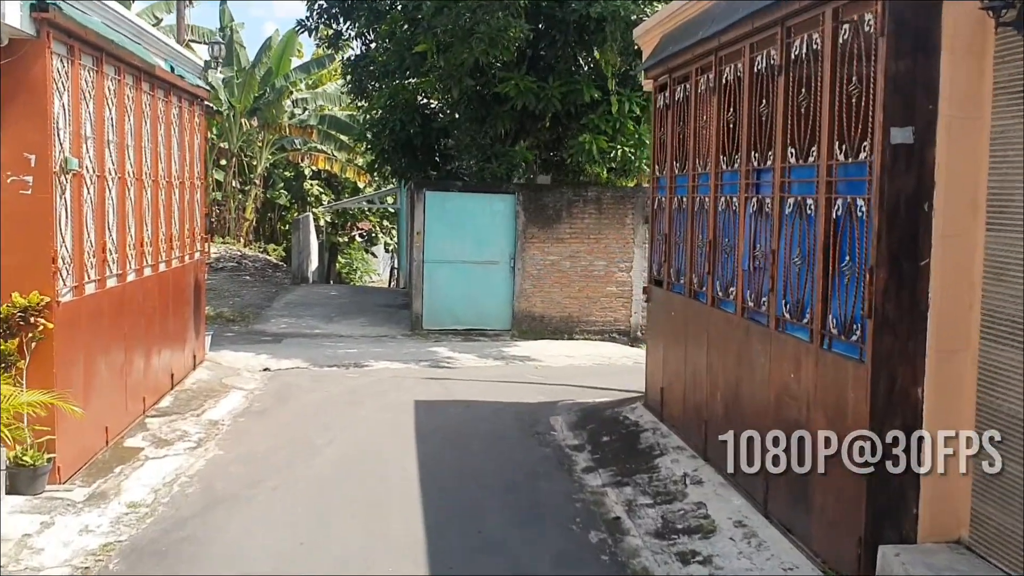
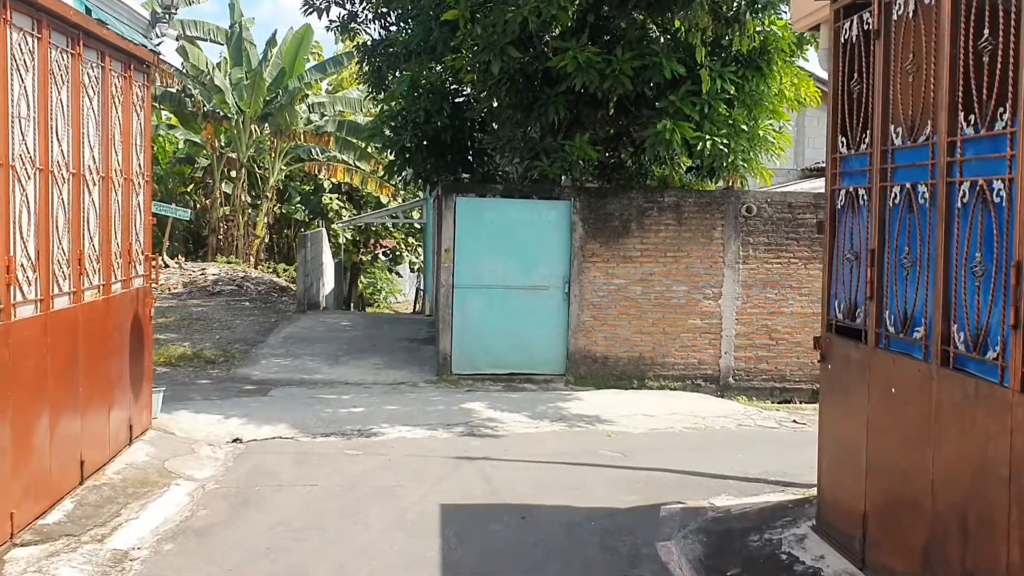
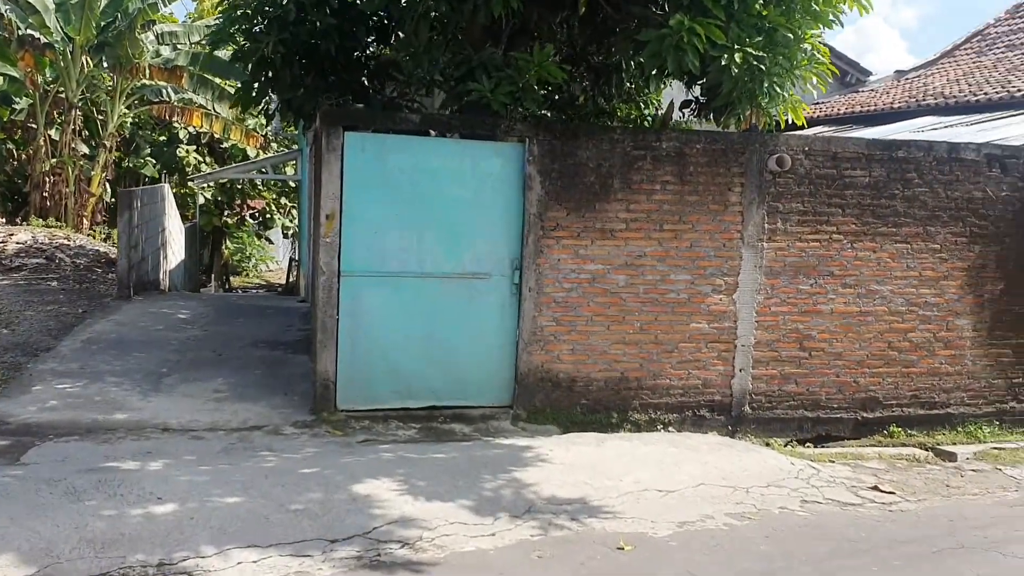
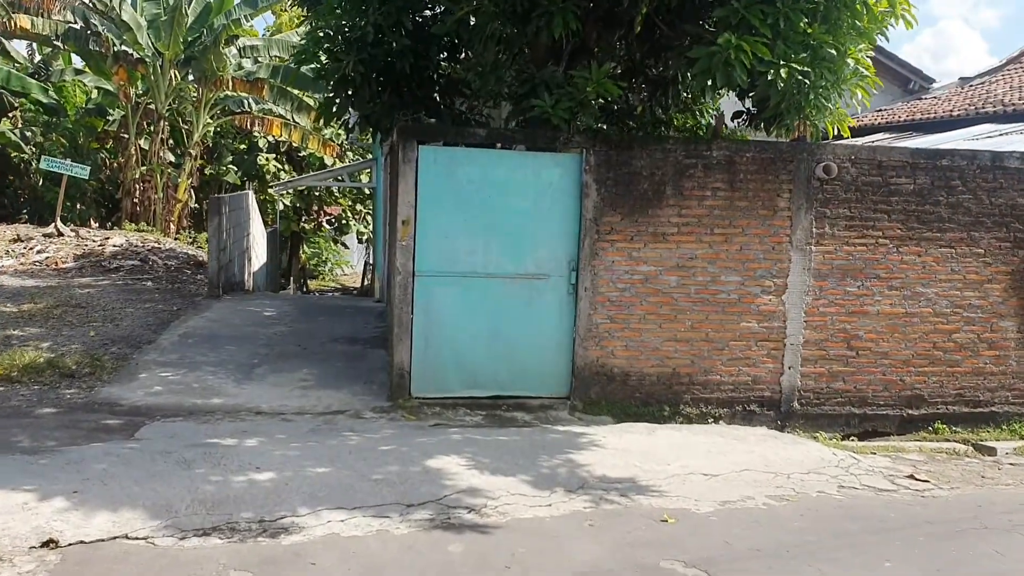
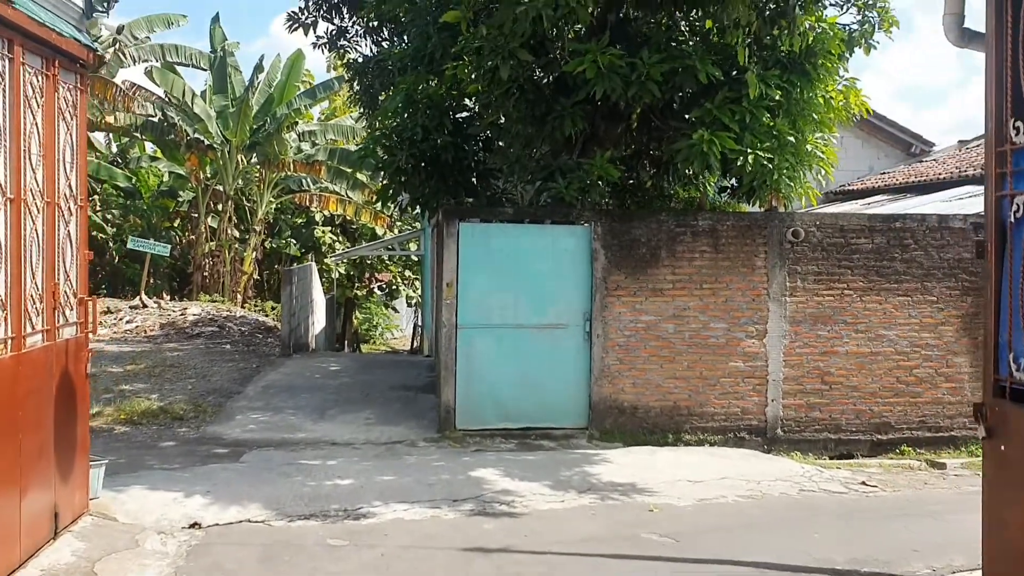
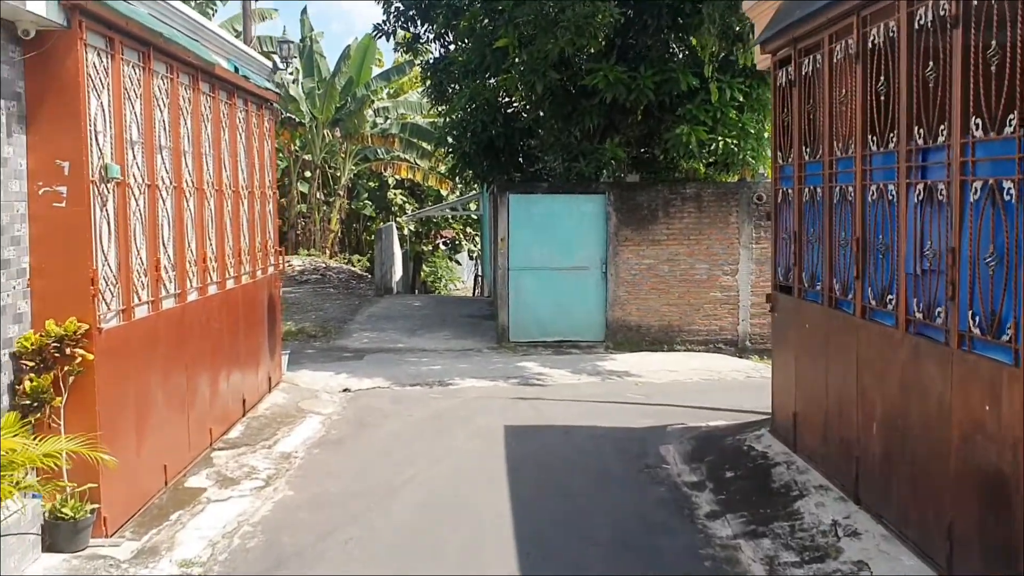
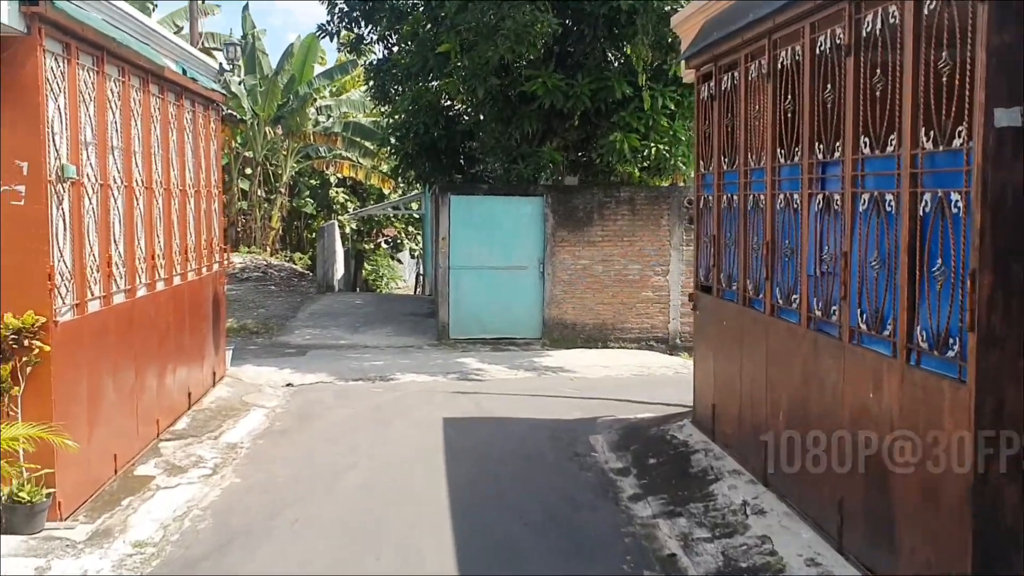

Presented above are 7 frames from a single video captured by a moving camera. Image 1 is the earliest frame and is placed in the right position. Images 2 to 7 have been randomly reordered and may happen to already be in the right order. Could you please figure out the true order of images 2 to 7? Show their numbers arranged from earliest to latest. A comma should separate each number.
7, 6, 2, 5, 4, 3
